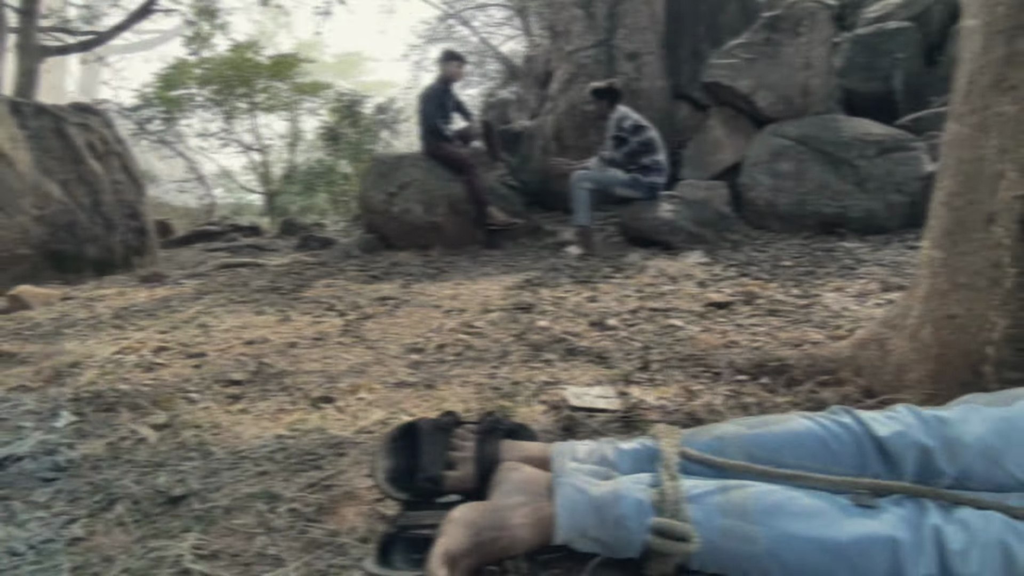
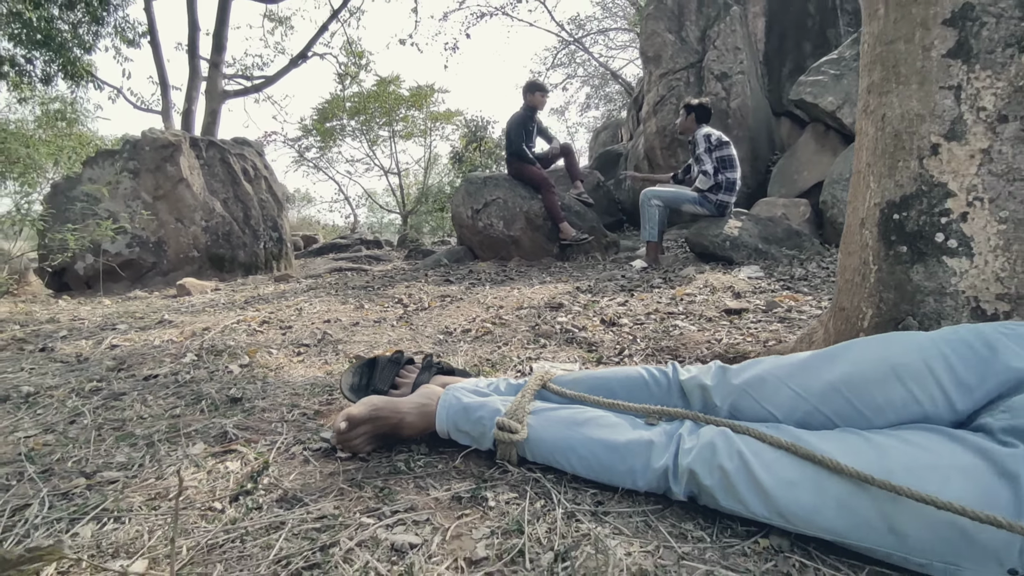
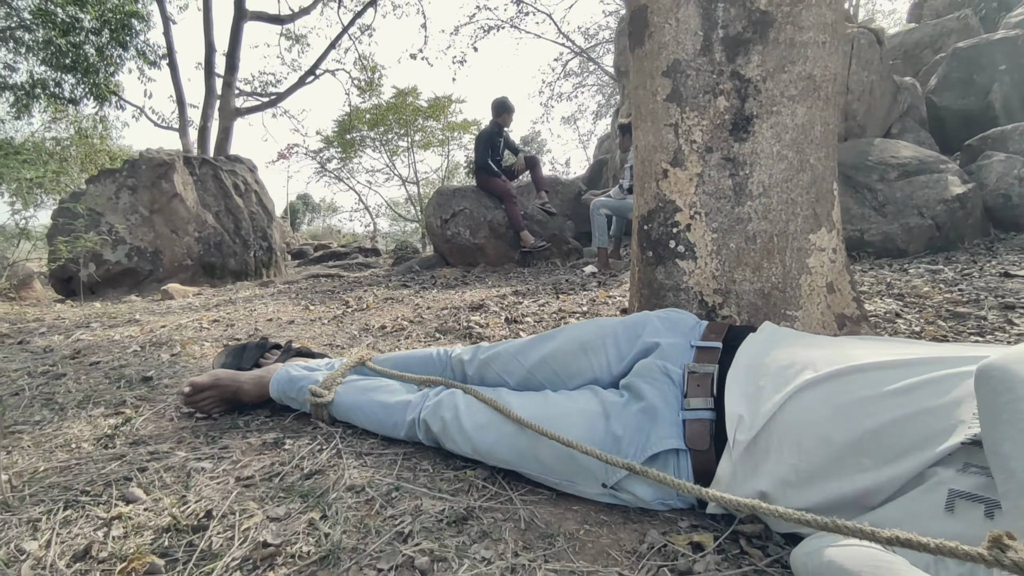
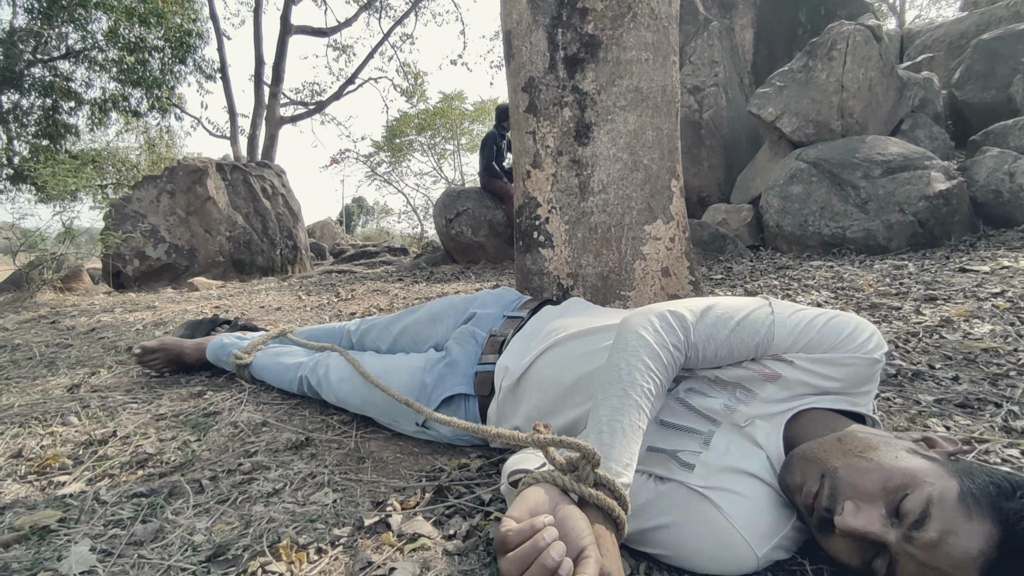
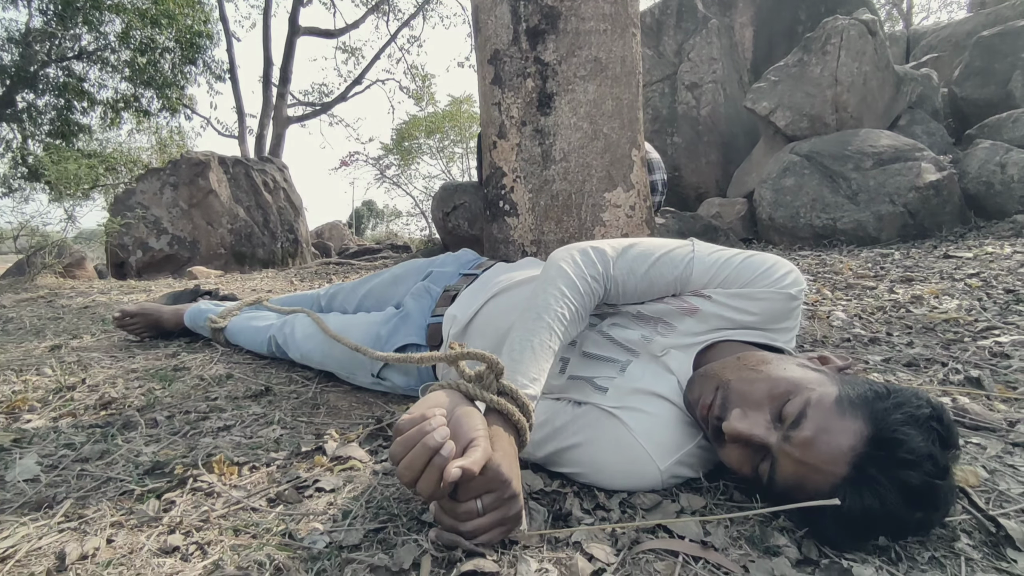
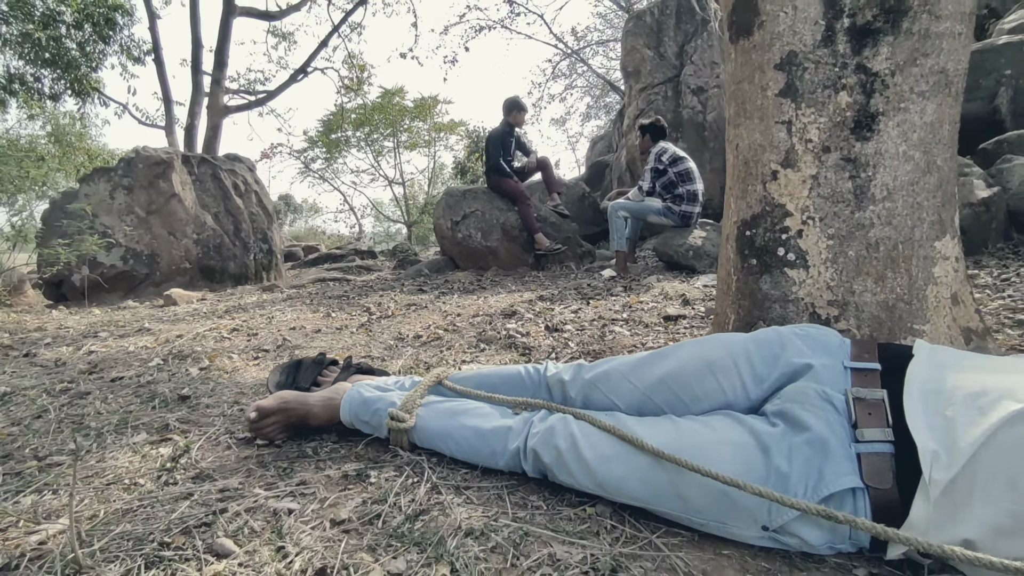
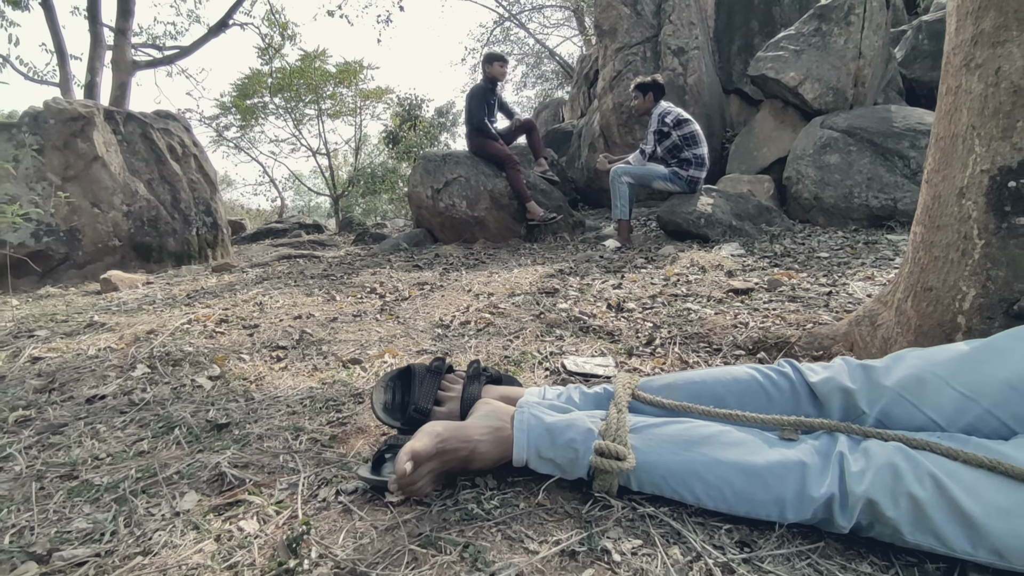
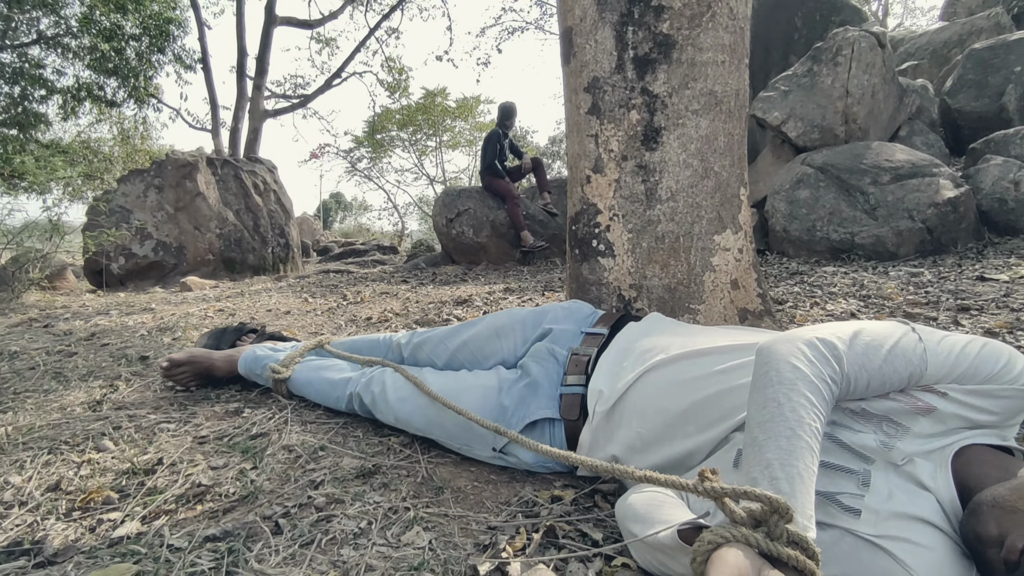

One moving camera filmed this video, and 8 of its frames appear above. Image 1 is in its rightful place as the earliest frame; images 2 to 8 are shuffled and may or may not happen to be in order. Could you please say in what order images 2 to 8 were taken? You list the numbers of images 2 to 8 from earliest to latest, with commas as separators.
7, 2, 6, 3, 8, 4, 5
